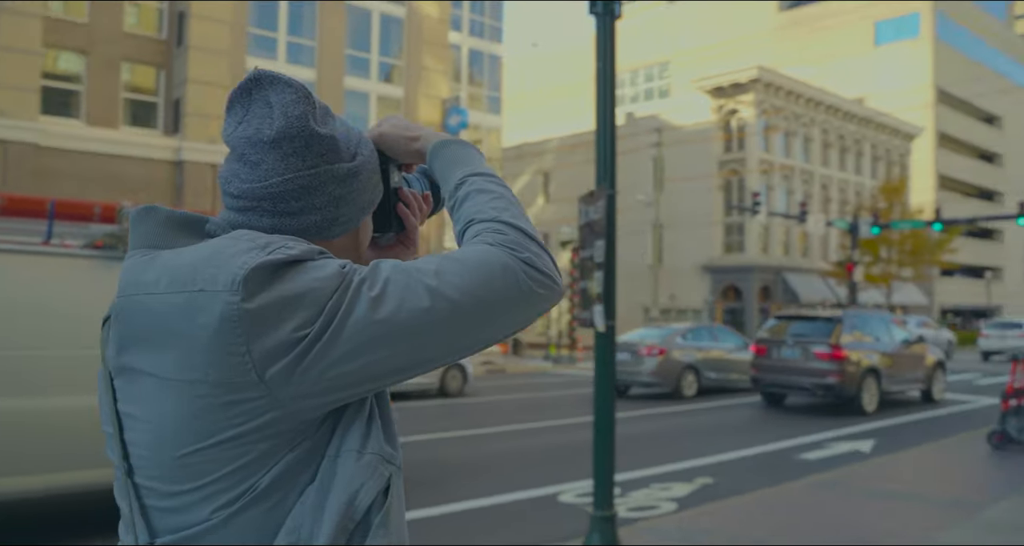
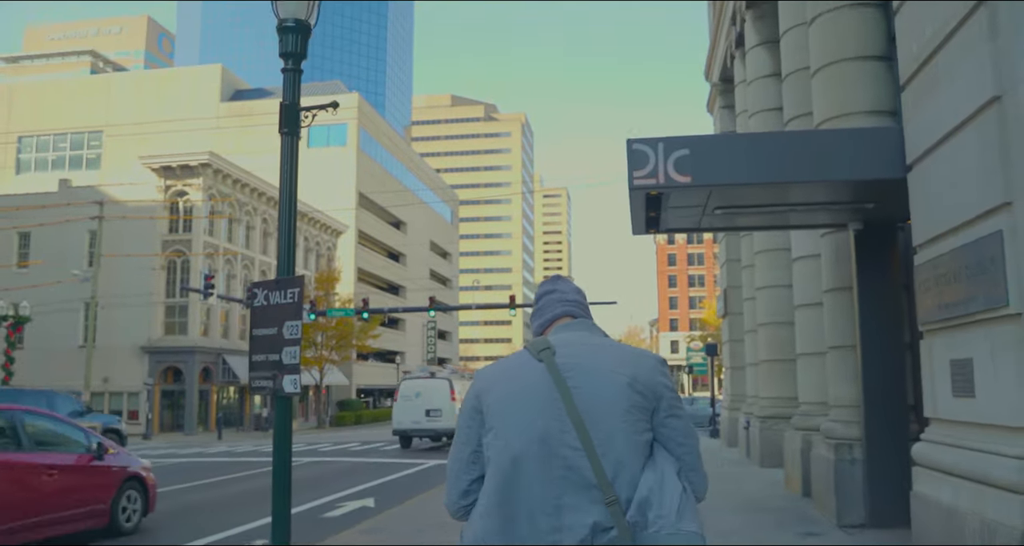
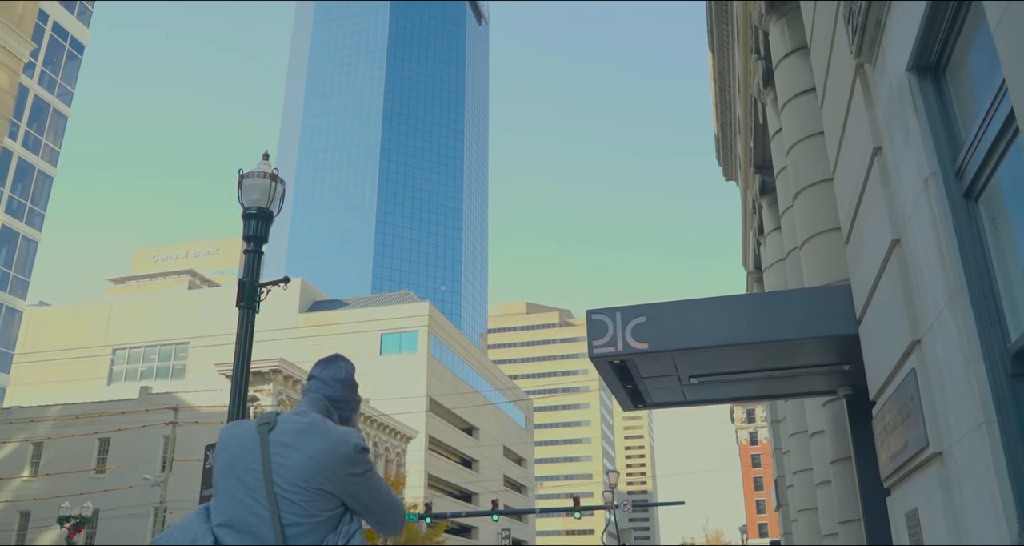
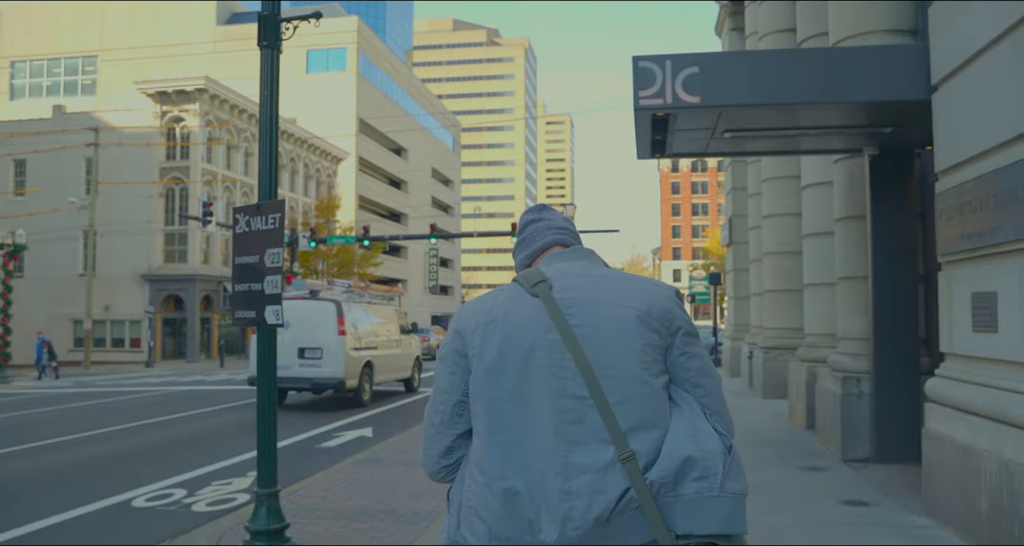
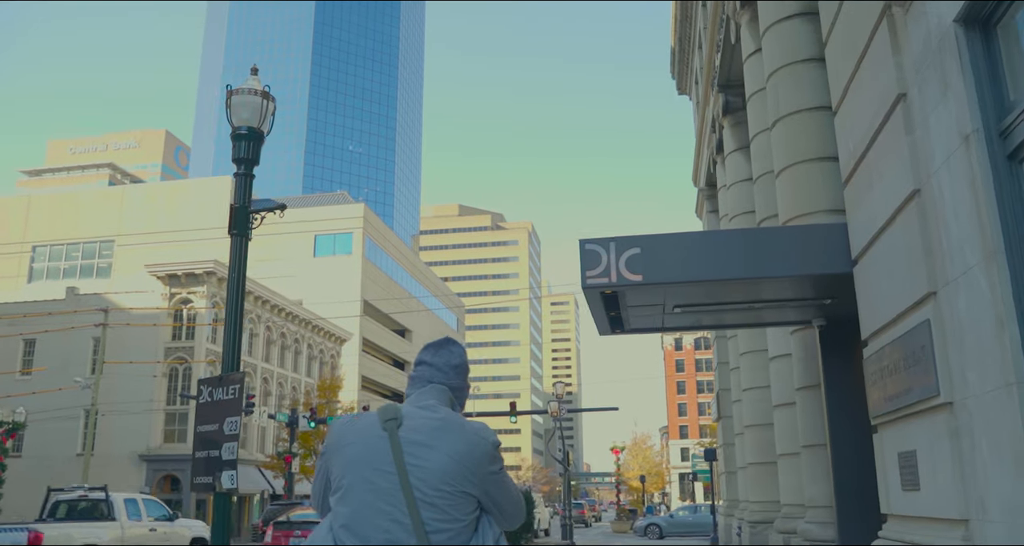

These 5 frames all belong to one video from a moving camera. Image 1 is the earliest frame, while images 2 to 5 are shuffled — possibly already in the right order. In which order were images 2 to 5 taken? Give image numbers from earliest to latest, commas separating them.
4, 2, 5, 3
